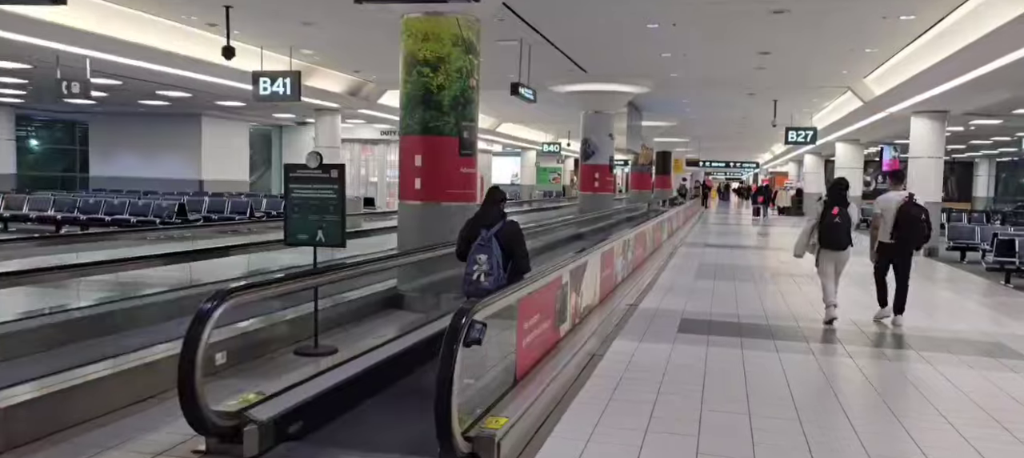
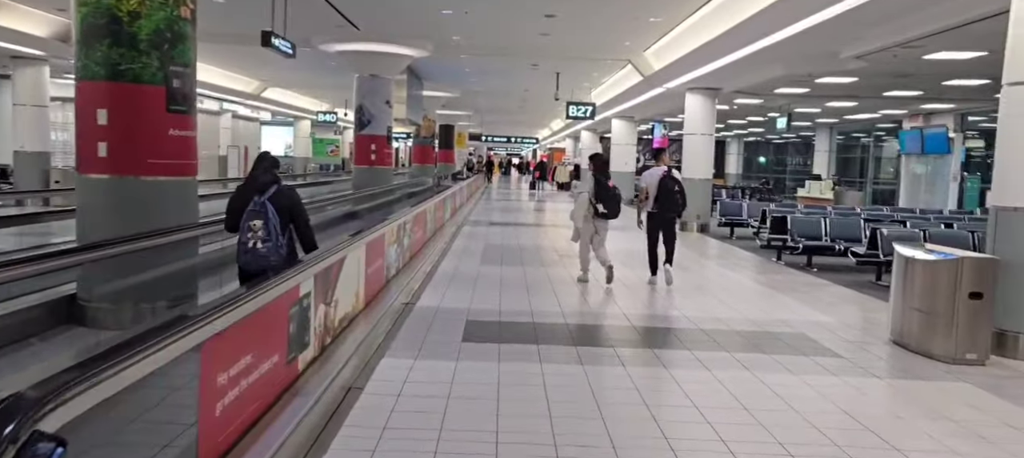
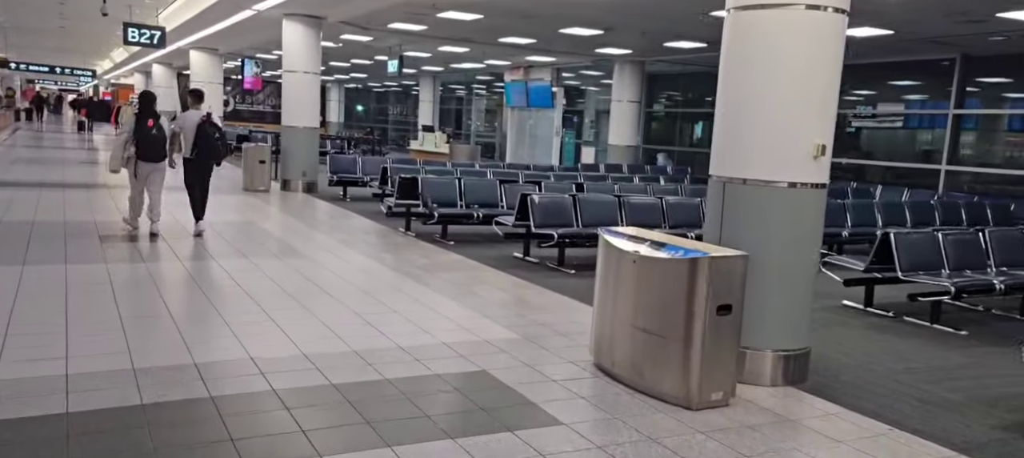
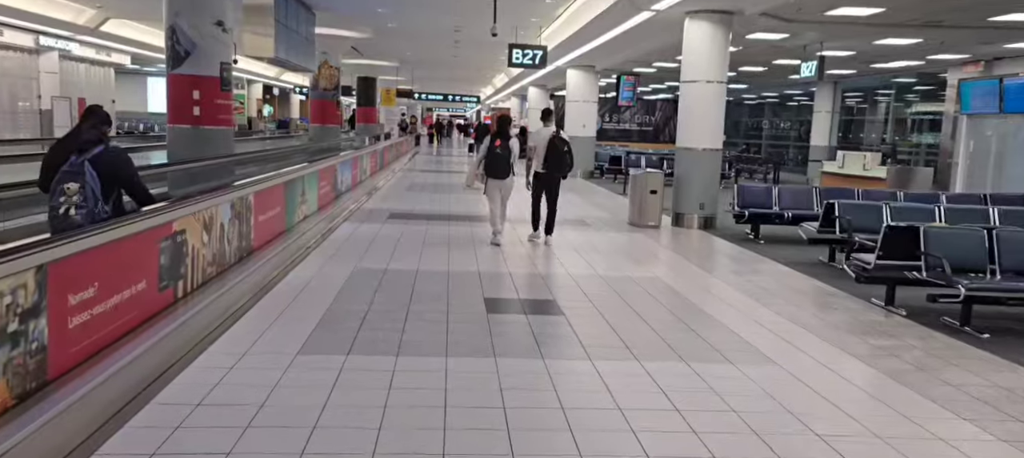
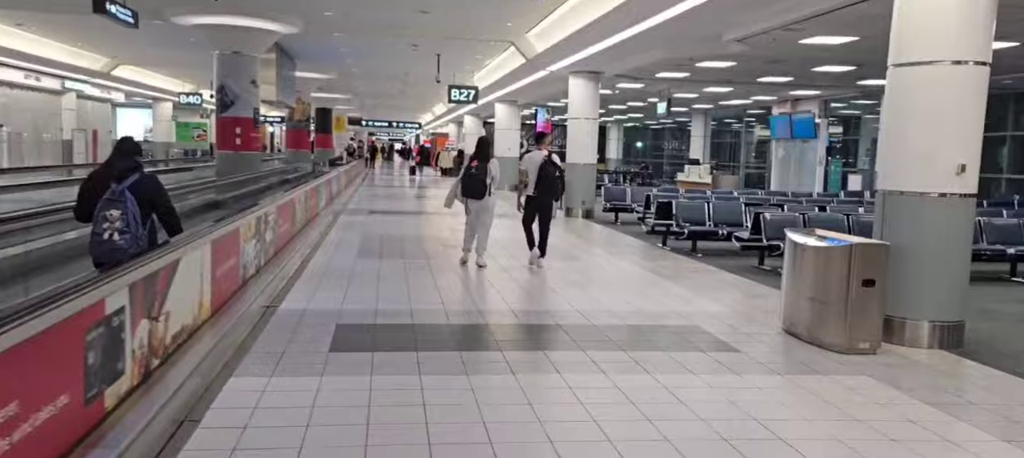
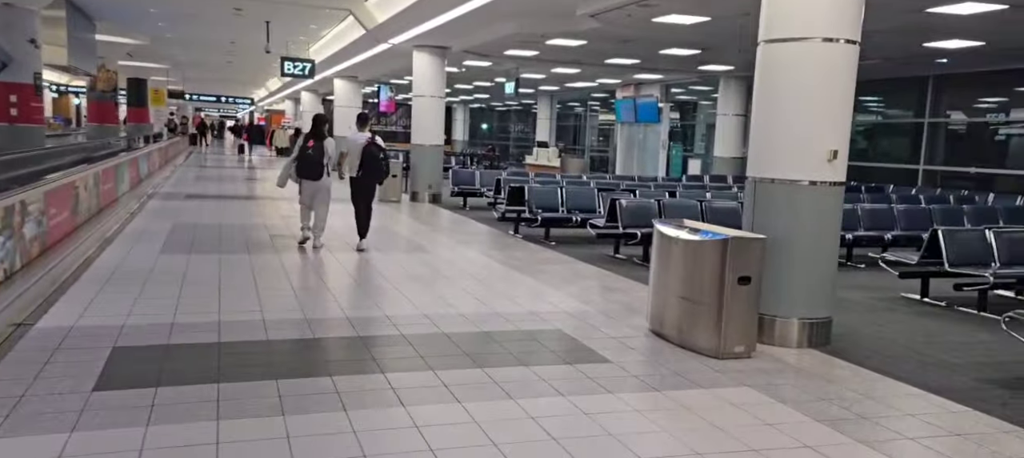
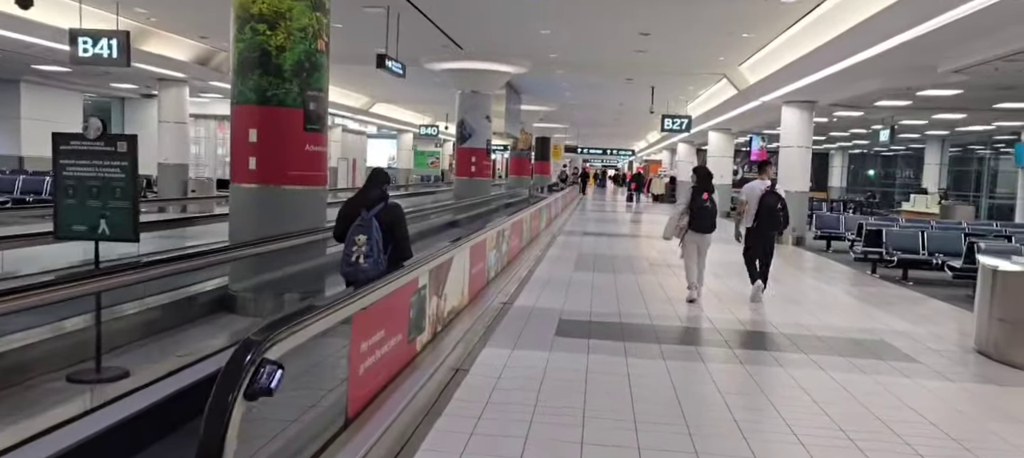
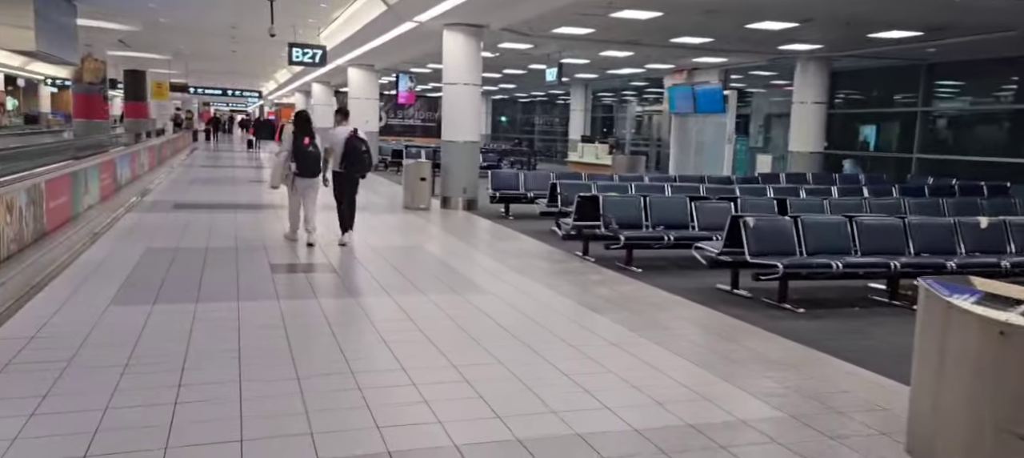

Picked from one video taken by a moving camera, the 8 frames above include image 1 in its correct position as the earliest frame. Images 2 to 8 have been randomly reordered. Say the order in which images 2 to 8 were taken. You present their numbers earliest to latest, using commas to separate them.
7, 2, 5, 6, 3, 8, 4
